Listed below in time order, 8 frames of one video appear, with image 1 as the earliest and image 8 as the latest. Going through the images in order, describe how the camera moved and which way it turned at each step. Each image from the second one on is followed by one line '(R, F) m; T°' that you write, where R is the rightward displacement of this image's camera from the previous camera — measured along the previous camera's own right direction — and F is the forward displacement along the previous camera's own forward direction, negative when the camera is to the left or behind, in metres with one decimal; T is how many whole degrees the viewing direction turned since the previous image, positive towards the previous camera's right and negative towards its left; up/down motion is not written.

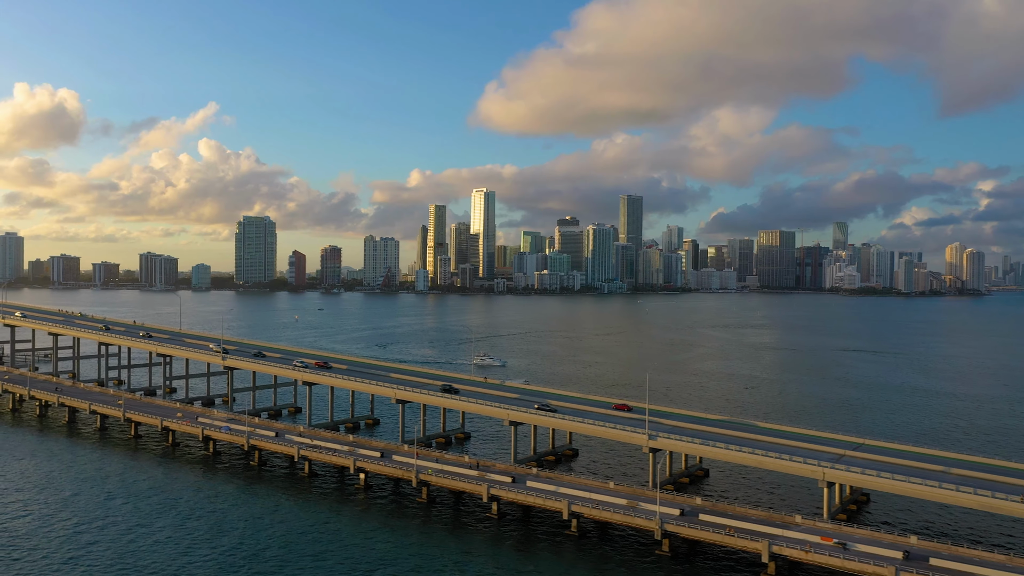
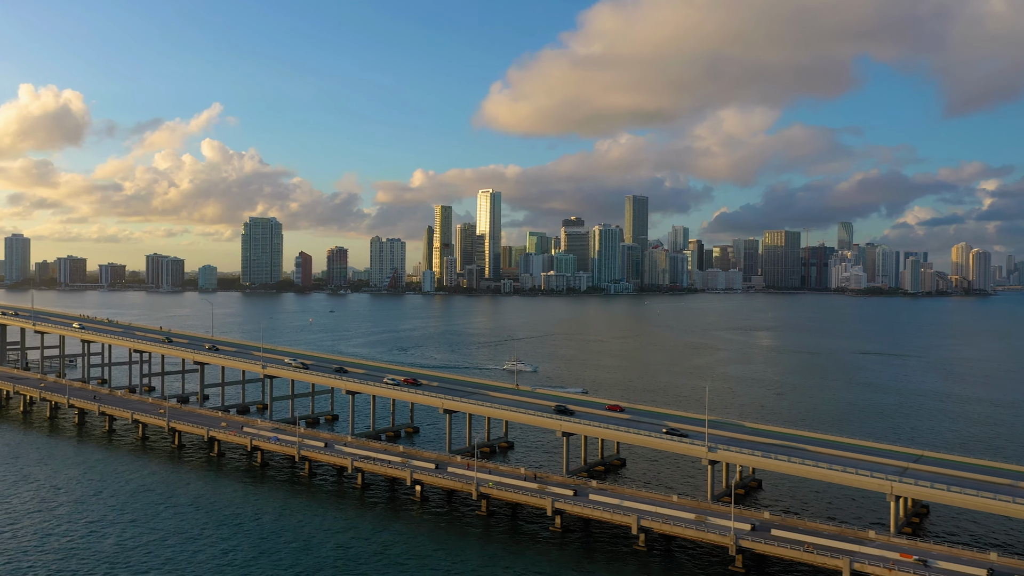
(-4.2, +0.1) m; 0°
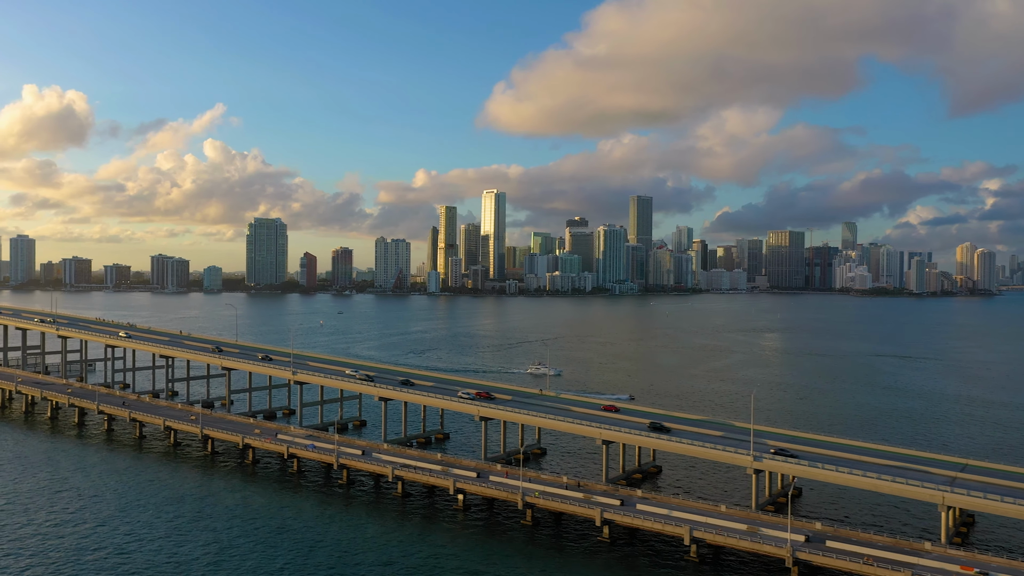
(-3.2, +0.1) m; 0°
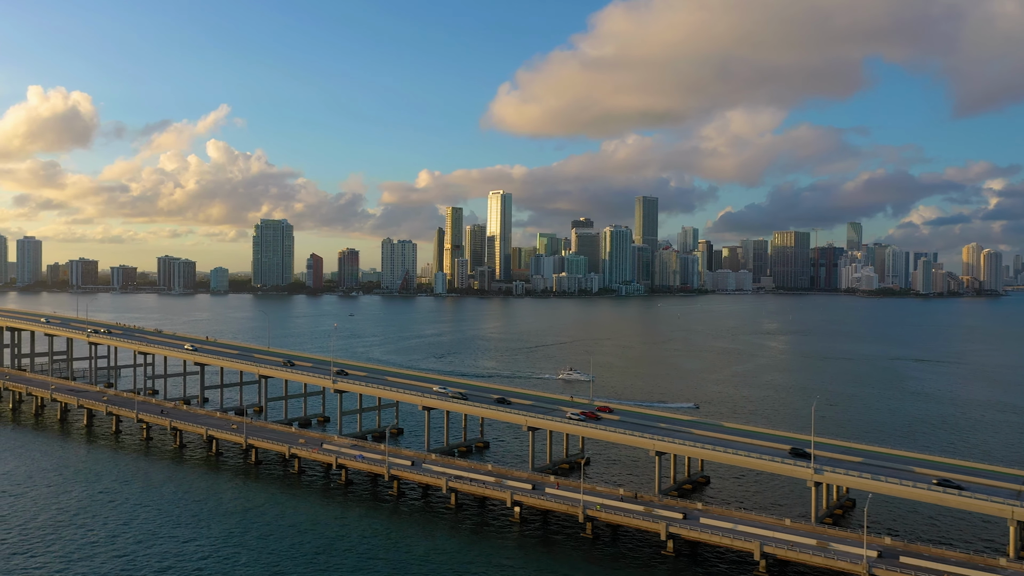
(-4.2, +0.2) m; 0°
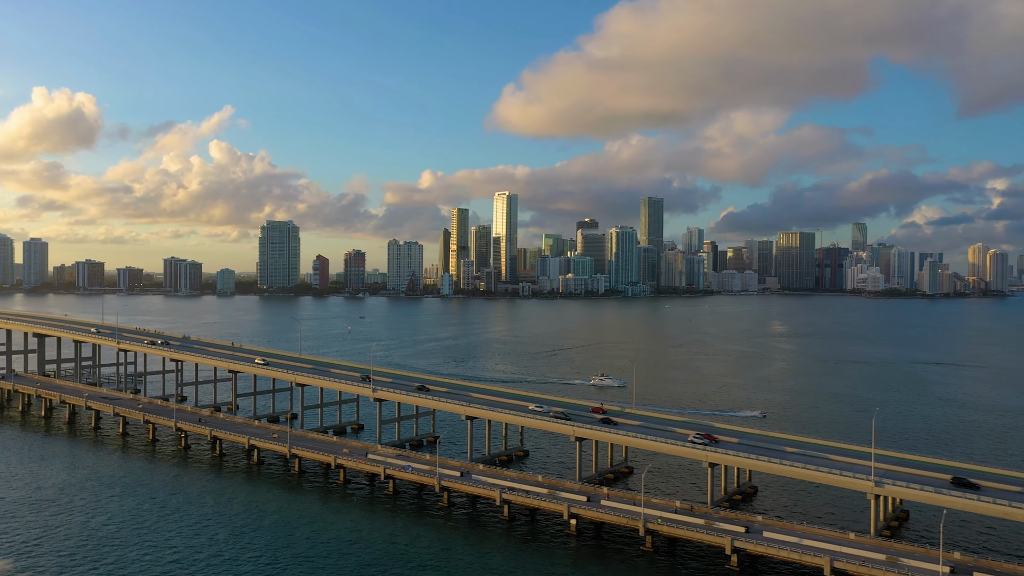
(-4.2, +0.1) m; 0°
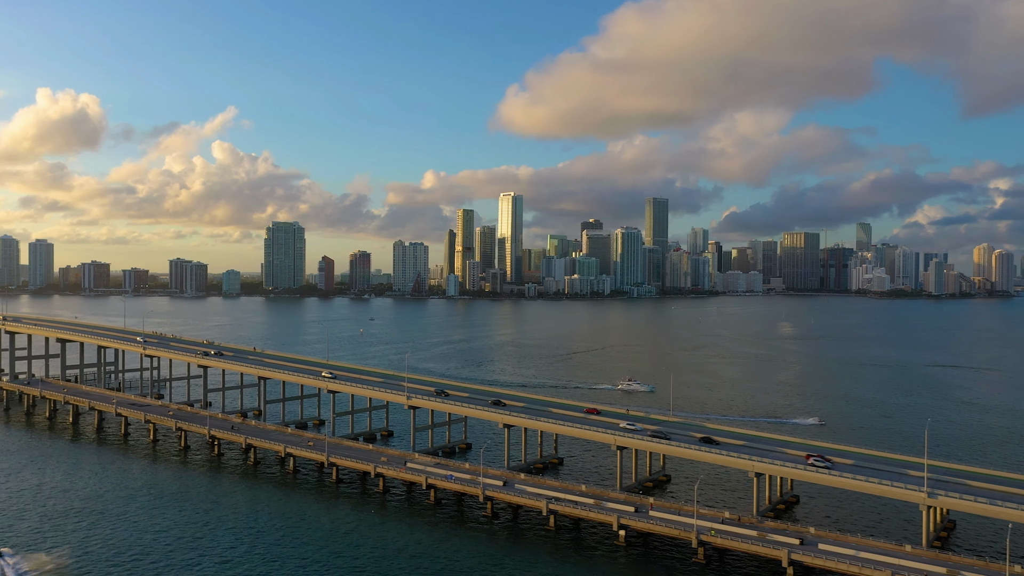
(-3.6, +0.1) m; 0°
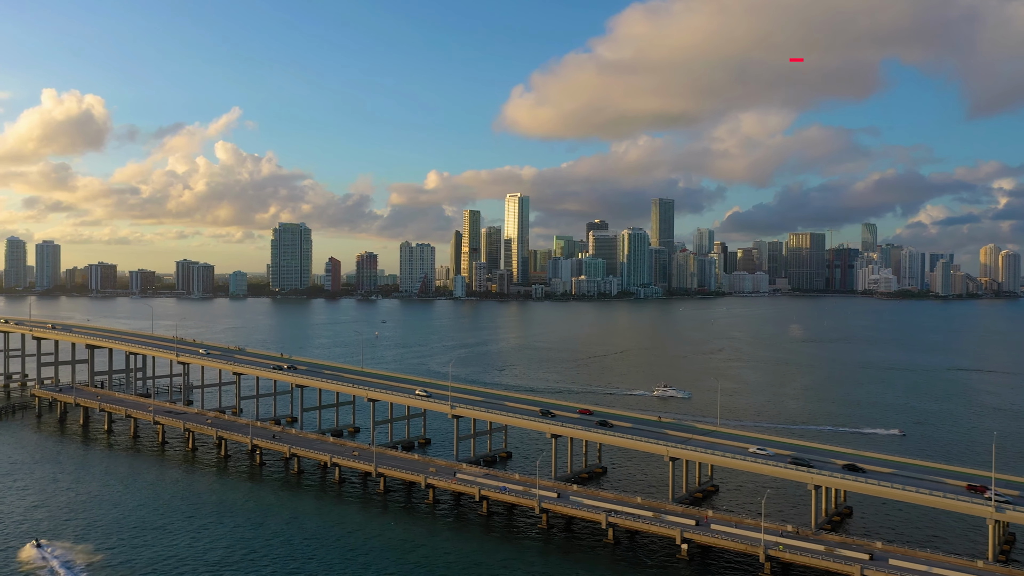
(-4.6, +0.2) m; 0°
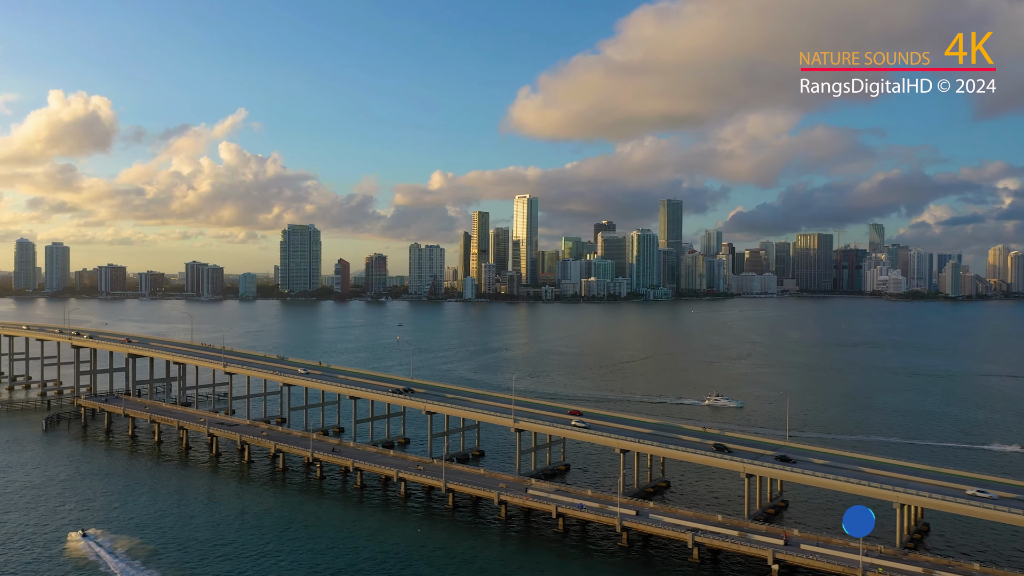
(-6.6, +0.4) m; 0°
